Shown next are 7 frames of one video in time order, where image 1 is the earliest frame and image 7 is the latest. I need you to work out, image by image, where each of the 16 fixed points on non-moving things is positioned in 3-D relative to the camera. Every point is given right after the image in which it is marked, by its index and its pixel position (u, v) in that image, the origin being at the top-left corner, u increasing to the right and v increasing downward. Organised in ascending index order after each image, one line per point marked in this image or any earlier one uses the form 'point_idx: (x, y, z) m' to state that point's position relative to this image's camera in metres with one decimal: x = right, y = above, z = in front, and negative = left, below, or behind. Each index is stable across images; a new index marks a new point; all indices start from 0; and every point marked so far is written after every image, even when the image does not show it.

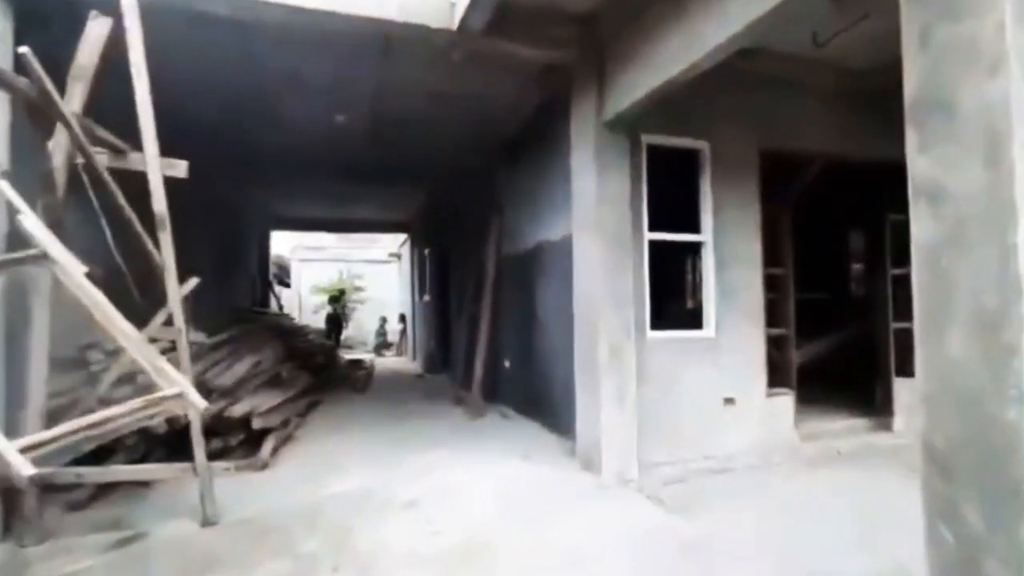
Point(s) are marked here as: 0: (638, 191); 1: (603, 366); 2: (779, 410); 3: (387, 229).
0: (+1.1, +0.8, +4.3) m
1: (+0.7, -0.6, +4.1) m
2: (+2.5, -1.1, +4.8) m
3: (-3.4, +1.6, +14.0) m
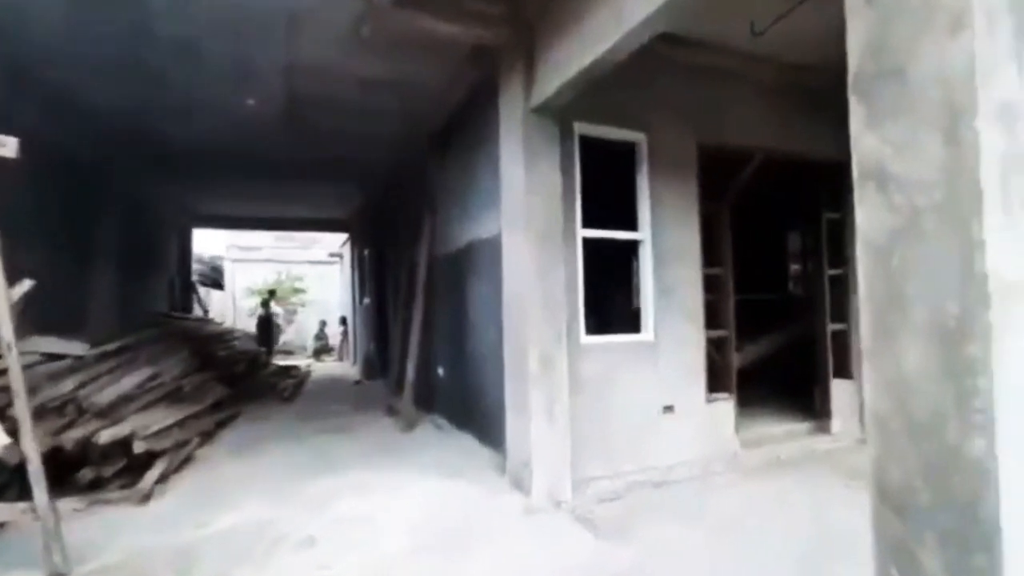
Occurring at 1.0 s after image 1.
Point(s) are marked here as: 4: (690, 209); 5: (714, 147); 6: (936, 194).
0: (+0.5, +0.8, +4.0) m
1: (+0.1, -0.7, +3.8) m
2: (+1.8, -1.1, +4.6) m
3: (-4.8, +1.6, +13.2) m
4: (+1.6, +0.7, +4.5) m
5: (+1.9, +1.3, +4.7) m
6: (+1.2, +0.3, +1.4) m
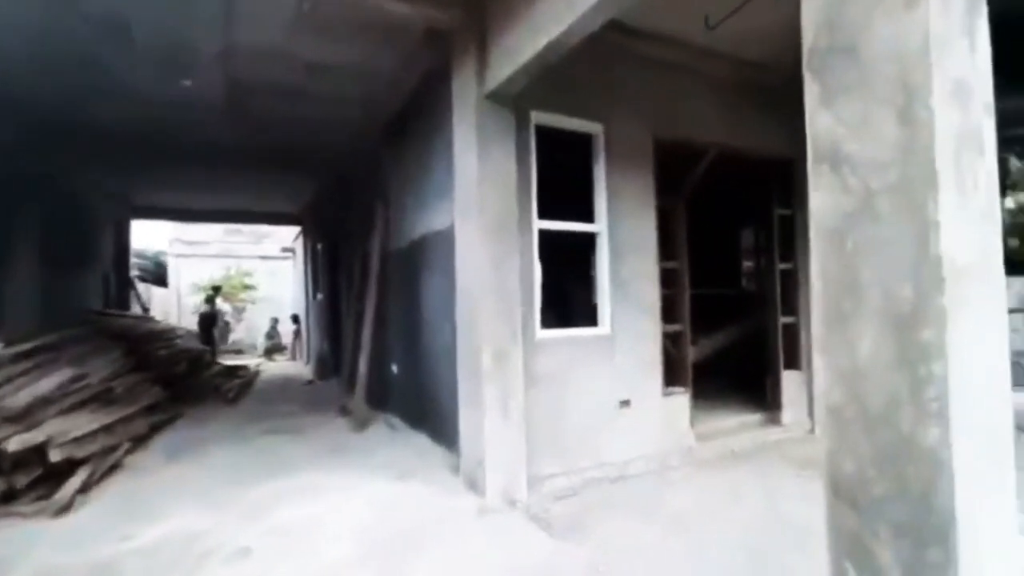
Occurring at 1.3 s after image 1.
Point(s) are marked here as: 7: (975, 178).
0: (+0.1, +0.8, +3.9) m
1: (-0.2, -0.6, +3.6) m
2: (+1.4, -1.1, +4.6) m
3: (-5.8, +1.6, +12.7) m
4: (+1.2, +0.8, +4.5) m
5: (+1.4, +1.4, +4.7) m
6: (+1.0, +0.3, +1.4) m
7: (+1.2, +0.3, +1.4) m
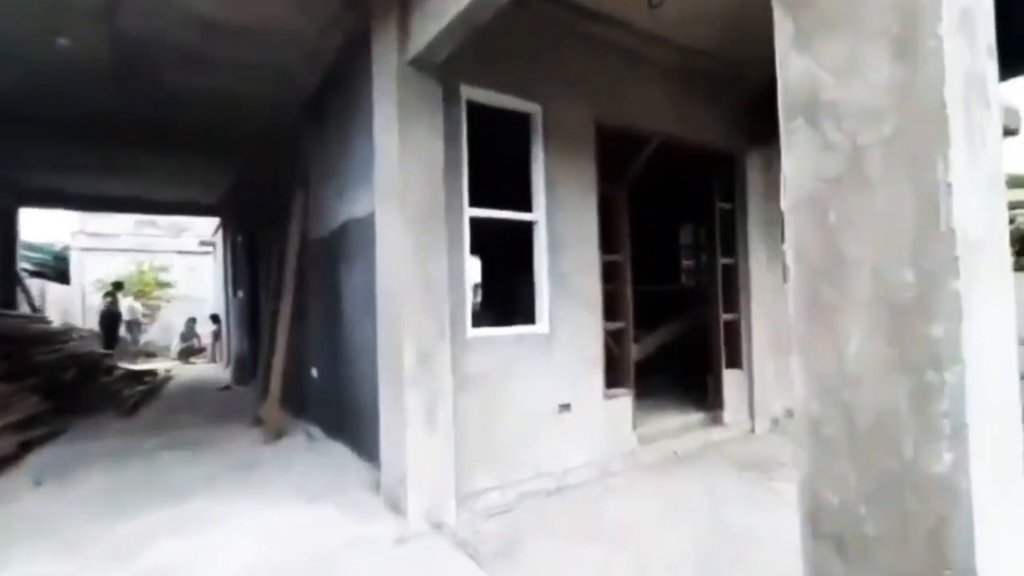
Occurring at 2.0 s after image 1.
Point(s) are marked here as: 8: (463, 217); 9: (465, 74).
0: (-0.4, +0.9, +3.5) m
1: (-0.6, -0.6, +3.2) m
2: (+0.9, -1.1, +4.3) m
3: (-7.2, +1.7, +11.6) m
4: (+0.6, +0.8, +4.2) m
5: (+0.9, +1.4, +4.4) m
6: (+0.8, +0.3, +1.1) m
7: (+1.0, +0.3, +1.1) m
8: (-0.3, +0.5, +3.5) m
9: (-0.3, +1.5, +3.5) m
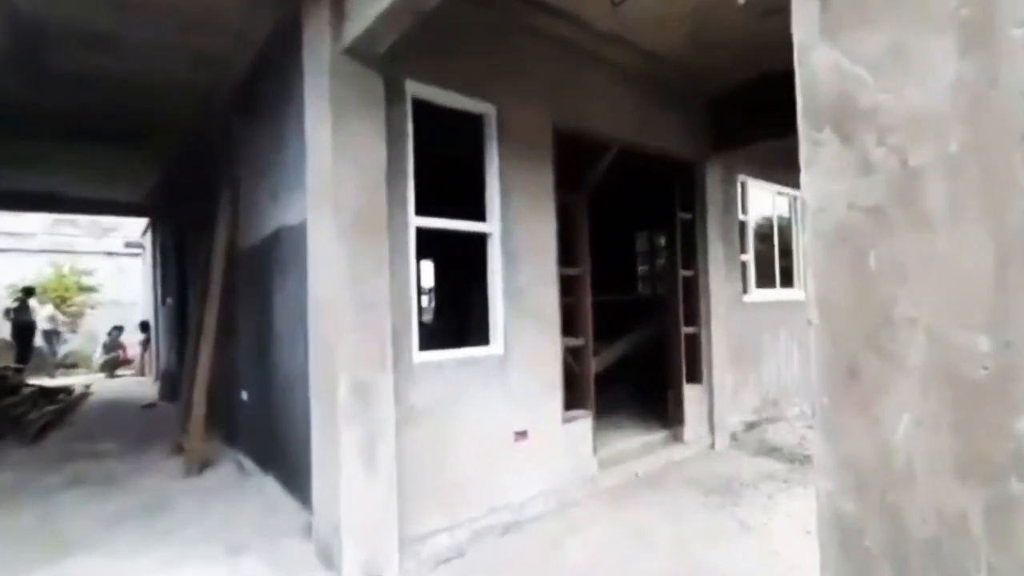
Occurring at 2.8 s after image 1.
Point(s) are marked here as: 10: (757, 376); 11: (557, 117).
0: (-0.7, +0.8, +3.1) m
1: (-0.9, -0.7, +2.8) m
2: (+0.5, -1.2, +4.0) m
3: (-8.2, +1.6, +10.6) m
4: (+0.3, +0.7, +3.9) m
5: (+0.5, +1.3, +4.2) m
6: (+0.7, +0.2, +0.8) m
7: (+0.9, +0.2, +0.8) m
8: (-0.6, +0.4, +3.1) m
9: (-0.6, +1.4, +3.2) m
10: (+2.9, -1.0, +6.1) m
11: (+0.4, +1.3, +4.0) m
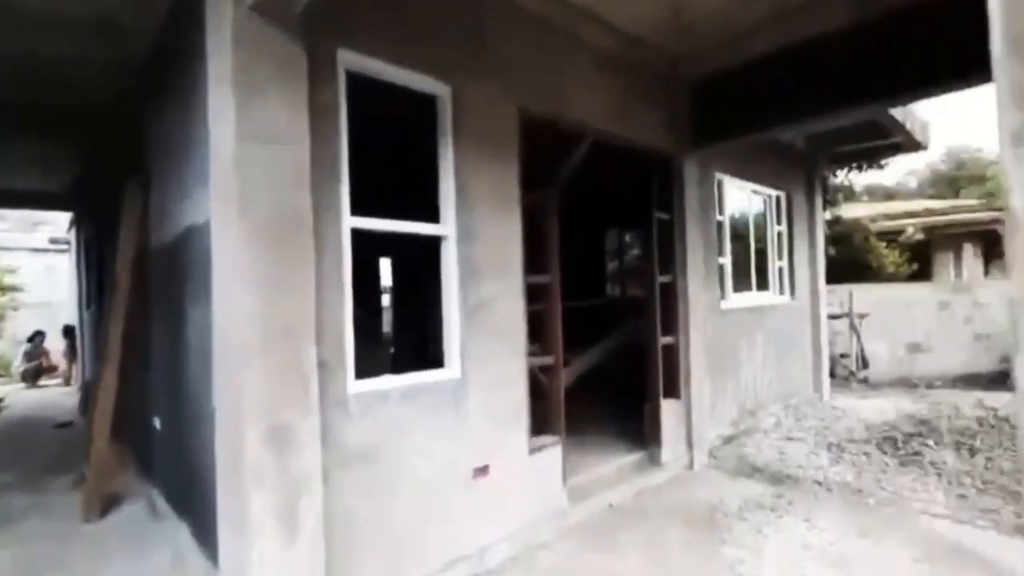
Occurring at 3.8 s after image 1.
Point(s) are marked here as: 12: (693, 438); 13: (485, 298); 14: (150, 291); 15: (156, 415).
0: (-0.9, +0.7, +2.5) m
1: (-1.1, -0.8, +2.2) m
2: (+0.2, -1.2, +3.5) m
3: (-8.9, +1.5, +9.5) m
4: (0.0, +0.6, +3.4) m
5: (+0.2, +1.2, +3.7) m
6: (+0.6, +0.1, +0.3) m
7: (+0.8, +0.1, +0.4) m
8: (-0.8, +0.3, +2.6) m
9: (-0.8, +1.3, +2.6) m
10: (+2.5, -1.1, +5.8) m
11: (+0.1, +1.3, +3.5) m
12: (+1.7, -1.4, +4.9) m
13: (-0.2, -0.1, +3.2) m
14: (-2.9, 0.0, +4.2) m
15: (-2.8, -1.0, +4.1) m
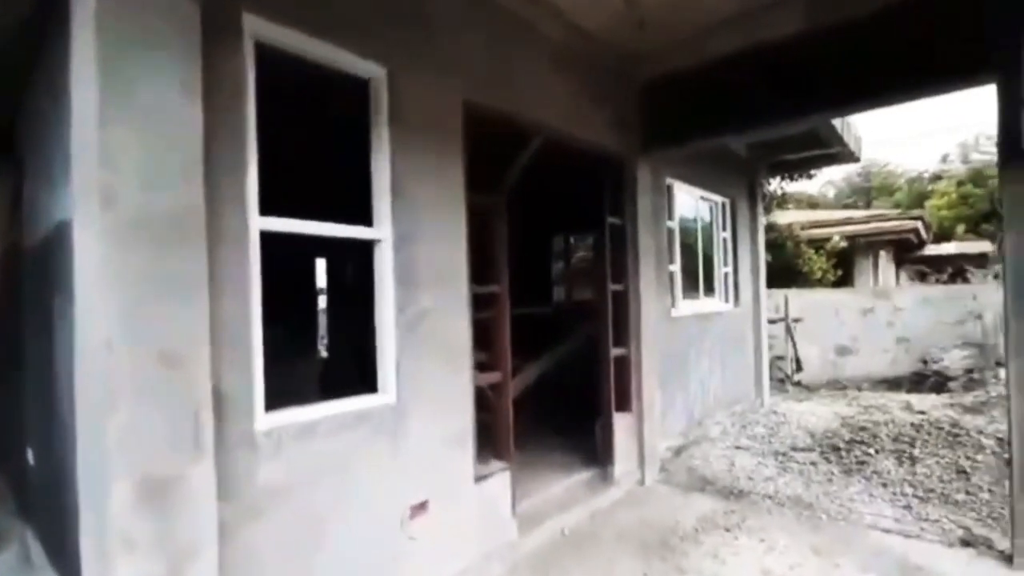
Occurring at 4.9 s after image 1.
0: (-1.1, +0.6, +2.1) m
1: (-1.3, -0.8, +1.7) m
2: (-0.1, -1.3, +3.2) m
3: (-9.8, +1.5, +8.2) m
4: (-0.3, +0.5, +3.0) m
5: (-0.2, +1.1, +3.3) m
6: (+0.6, +0.1, +0.1) m
7: (+0.8, 0.0, +0.1) m
8: (-1.1, +0.2, +2.1) m
9: (-1.1, +1.2, +2.1) m
10: (+1.9, -1.2, +5.7) m
11: (-0.3, +1.2, +3.2) m
12: (+1.2, -1.5, +4.7) m
13: (-0.5, -0.1, +2.9) m
14: (-3.3, -0.1, +3.5) m
15: (-3.2, -1.1, +3.4) m
